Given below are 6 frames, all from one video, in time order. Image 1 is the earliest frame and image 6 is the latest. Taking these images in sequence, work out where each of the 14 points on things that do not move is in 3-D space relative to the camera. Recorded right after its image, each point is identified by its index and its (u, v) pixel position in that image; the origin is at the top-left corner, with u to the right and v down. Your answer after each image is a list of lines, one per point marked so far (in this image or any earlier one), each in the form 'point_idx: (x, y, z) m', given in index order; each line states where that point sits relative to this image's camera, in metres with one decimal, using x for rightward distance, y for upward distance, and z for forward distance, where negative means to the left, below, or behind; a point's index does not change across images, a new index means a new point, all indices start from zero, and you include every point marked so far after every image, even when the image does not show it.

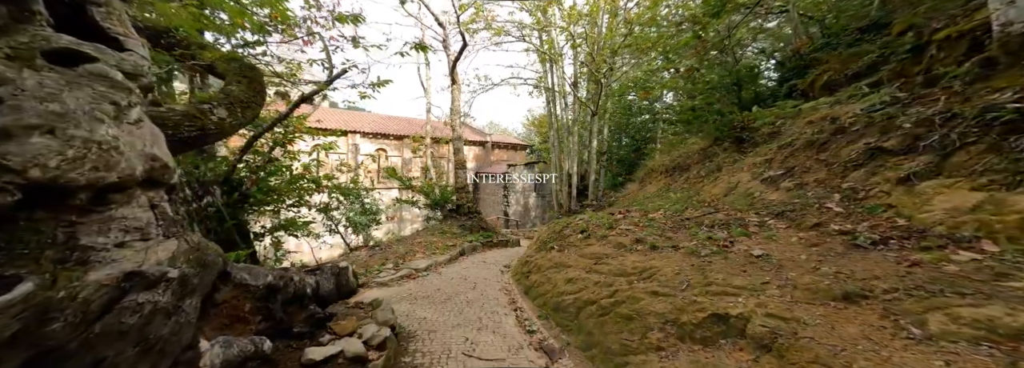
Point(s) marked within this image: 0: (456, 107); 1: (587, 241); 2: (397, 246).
0: (-2.1, +2.9, +13.0) m
1: (+1.0, -0.8, +4.6) m
2: (-2.6, -1.4, +7.8) m
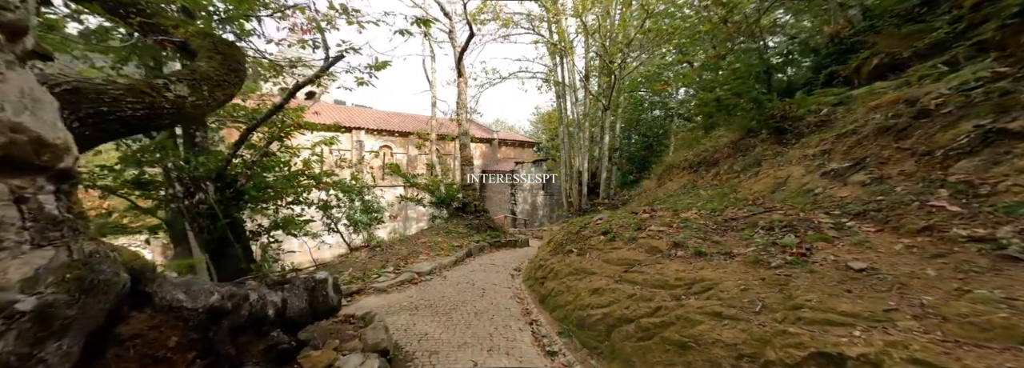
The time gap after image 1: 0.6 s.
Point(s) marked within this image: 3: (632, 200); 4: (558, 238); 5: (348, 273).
0: (-1.8, +2.9, +12.4) m
1: (+1.2, -0.7, +4.0) m
2: (-2.4, -1.3, +7.3) m
3: (+3.7, -0.5, +10.6) m
4: (+0.8, -0.9, +6.1) m
5: (-2.5, -1.4, +5.4) m
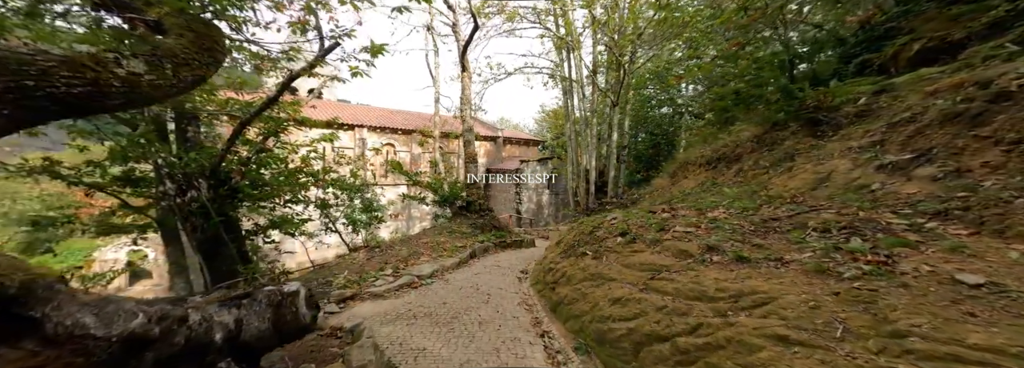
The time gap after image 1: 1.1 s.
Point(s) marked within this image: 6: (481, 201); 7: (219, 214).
0: (-1.6, +3.0, +12.0) m
1: (+1.2, -0.6, +3.6) m
2: (-2.3, -1.3, +7.0) m
3: (+3.8, -0.5, +10.2) m
4: (+0.9, -0.9, +5.7) m
5: (-2.4, -1.3, +5.0) m
6: (-1.0, -0.5, +11.3) m
7: (-6.0, -0.6, +7.1) m
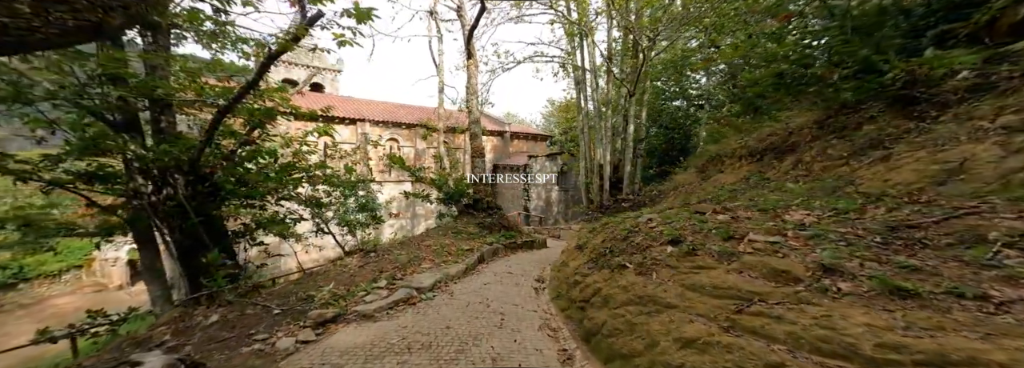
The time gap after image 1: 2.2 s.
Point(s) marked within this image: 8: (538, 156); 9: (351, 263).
0: (-1.3, +3.1, +11.2) m
1: (+1.4, -0.6, +2.8) m
2: (-2.0, -1.2, +6.2) m
3: (+4.1, -0.4, +9.3) m
4: (+1.1, -0.8, +4.9) m
5: (-2.2, -1.3, +4.2) m
6: (-0.7, -0.4, +10.4) m
7: (-5.8, -0.6, +6.4) m
8: (+1.5, +1.6, +19.6) m
9: (-2.6, -1.3, +5.6) m
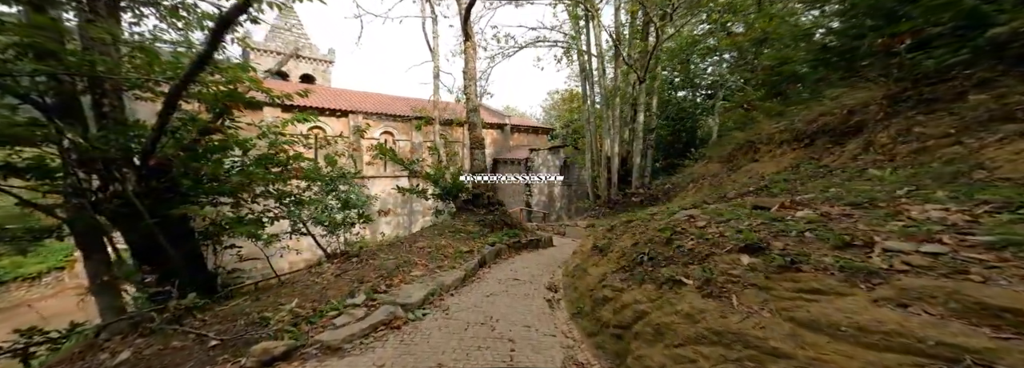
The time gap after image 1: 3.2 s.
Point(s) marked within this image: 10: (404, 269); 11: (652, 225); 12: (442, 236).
0: (-1.2, +3.3, +10.2) m
1: (+1.5, -0.5, +1.9) m
2: (-1.9, -1.1, +5.3) m
3: (+4.2, -0.2, +8.4) m
4: (+1.2, -0.7, +4.0) m
5: (-2.1, -1.2, +3.4) m
6: (-0.6, -0.2, +9.6) m
7: (-5.7, -0.5, +5.5) m
8: (+1.5, +1.9, +18.7) m
9: (-2.5, -1.2, +4.8) m
10: (-1.5, -1.2, +4.7) m
11: (+1.7, -0.5, +4.1) m
12: (-1.4, -1.0, +6.9) m
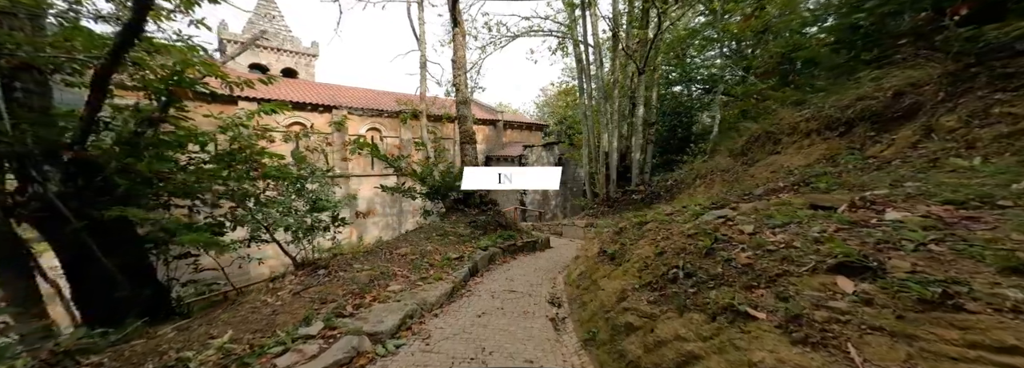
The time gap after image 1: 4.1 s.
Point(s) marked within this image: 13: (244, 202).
0: (-1.4, +3.4, +9.5) m
1: (+1.5, -0.5, +1.2) m
2: (-2.0, -1.1, +4.5) m
3: (+4.1, -0.1, +7.8) m
4: (+1.2, -0.7, +3.3) m
5: (-2.2, -1.2, +2.6) m
6: (-0.8, -0.2, +8.8) m
7: (-5.8, -0.5, +4.7) m
8: (+1.2, +2.0, +18.0) m
9: (-2.6, -1.2, +4.0) m
10: (-1.5, -1.1, +3.9) m
11: (+1.6, -0.4, +3.4) m
12: (-1.5, -1.0, +6.1) m
13: (-4.5, -0.3, +5.8) m
